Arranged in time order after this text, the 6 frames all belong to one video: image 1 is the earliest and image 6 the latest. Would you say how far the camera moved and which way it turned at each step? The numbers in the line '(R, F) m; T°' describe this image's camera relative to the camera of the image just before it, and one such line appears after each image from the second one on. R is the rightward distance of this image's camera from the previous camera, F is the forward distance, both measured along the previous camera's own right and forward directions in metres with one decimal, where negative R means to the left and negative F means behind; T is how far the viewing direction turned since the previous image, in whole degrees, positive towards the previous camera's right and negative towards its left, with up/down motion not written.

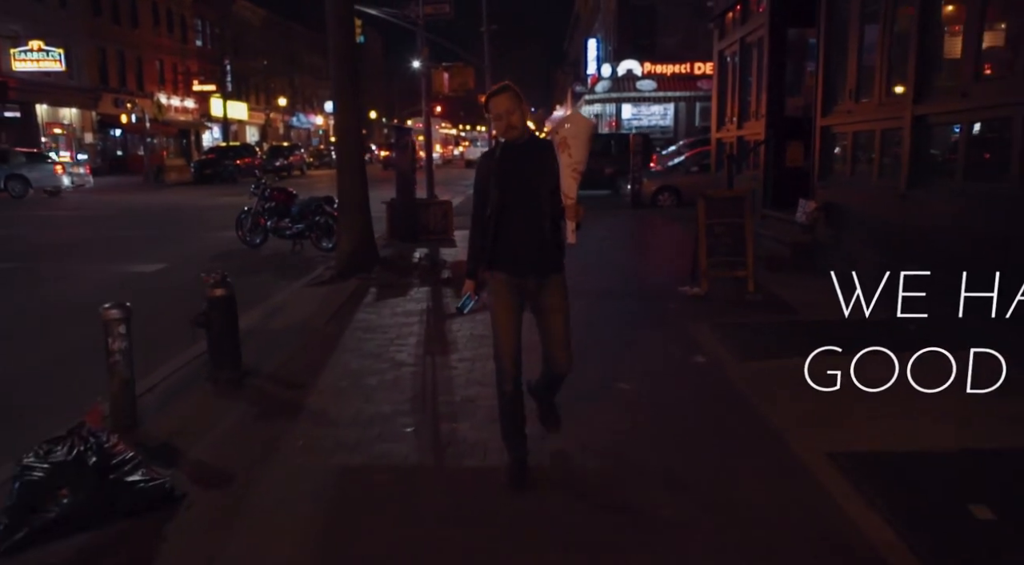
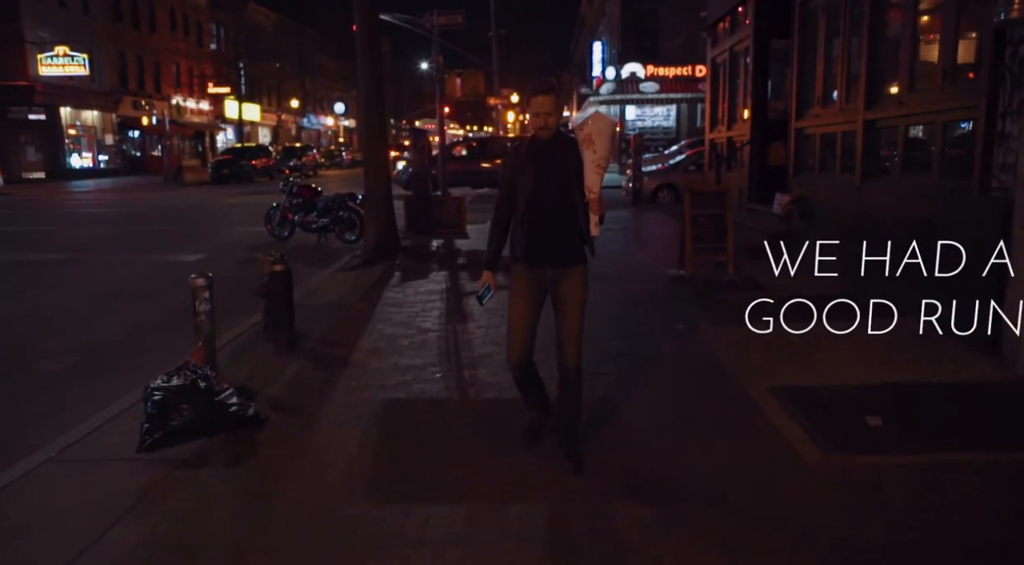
(0.0, -1.3) m; 0°
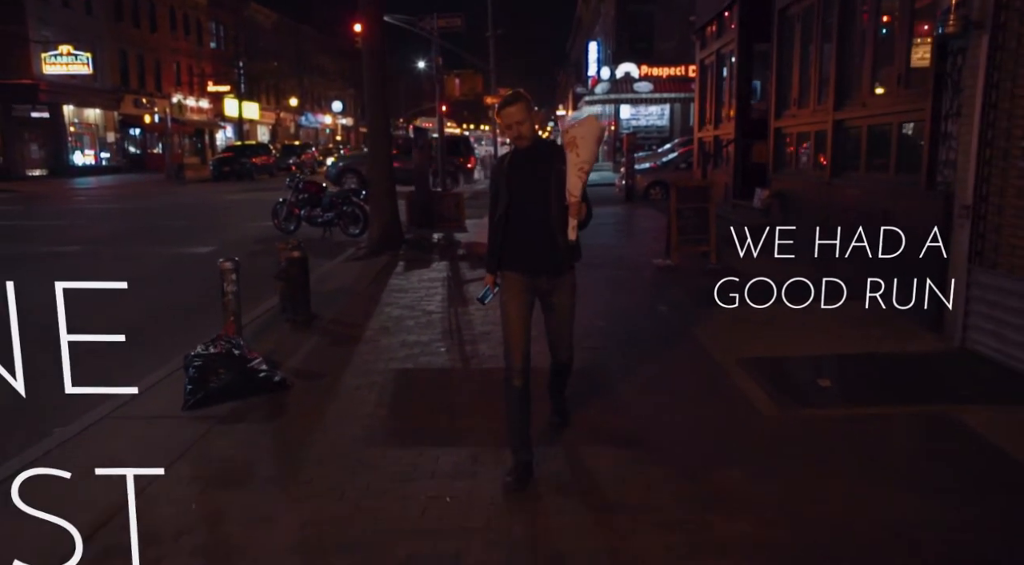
(0.0, -0.7) m; 0°
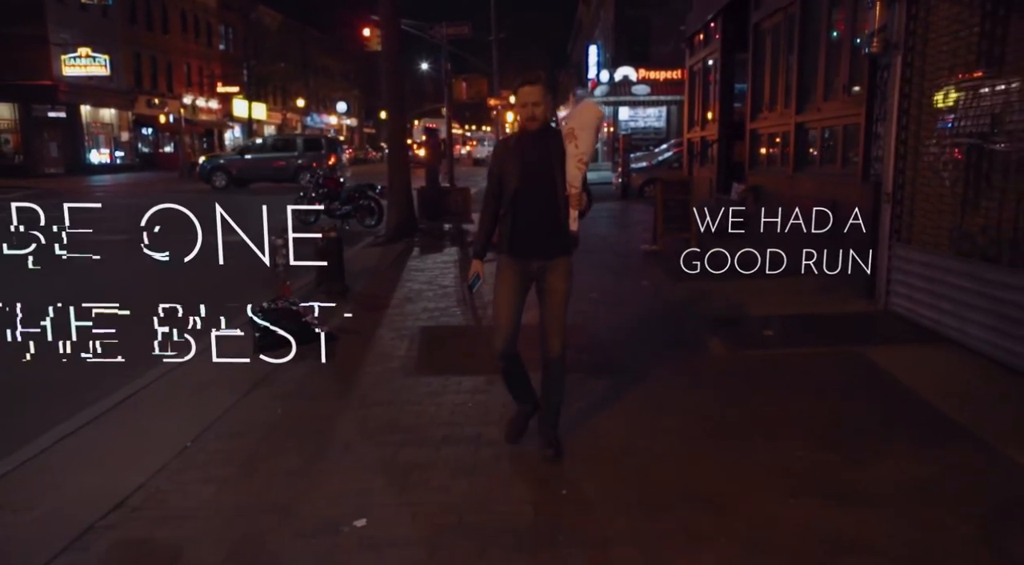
(0.0, -1.4) m; 0°
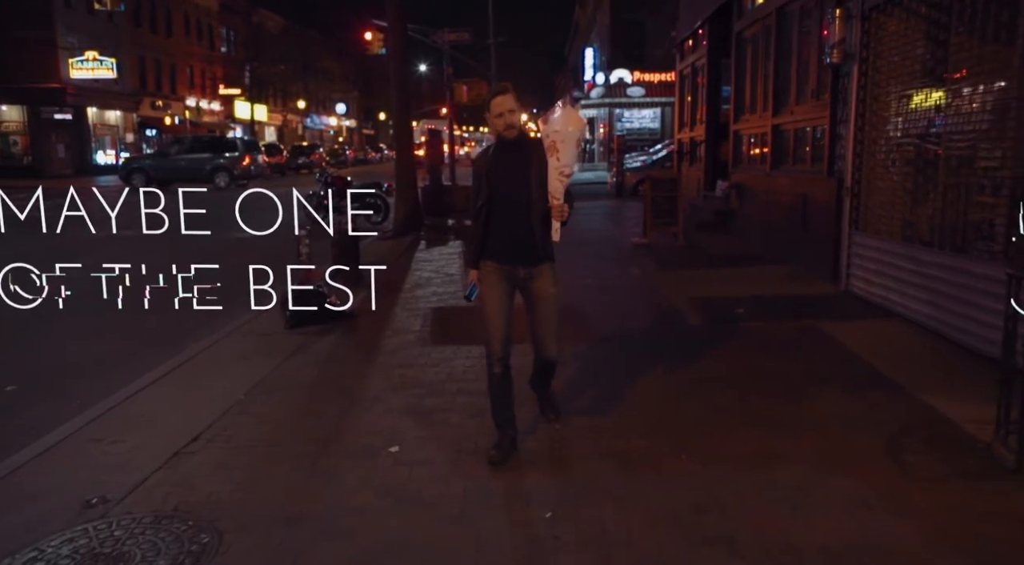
(0.0, -1.0) m; 0°
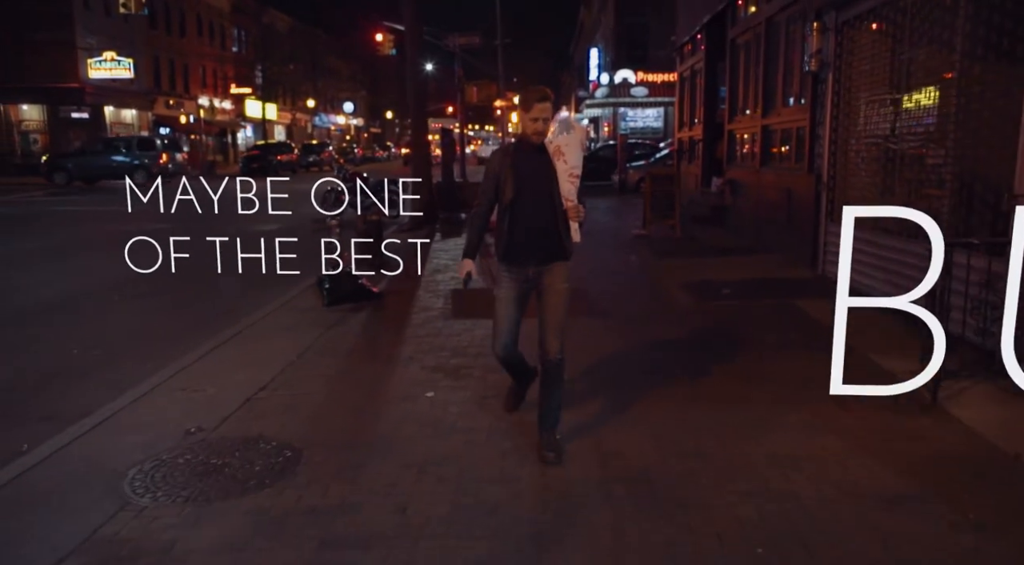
(-0.1, -1.0) m; 0°
